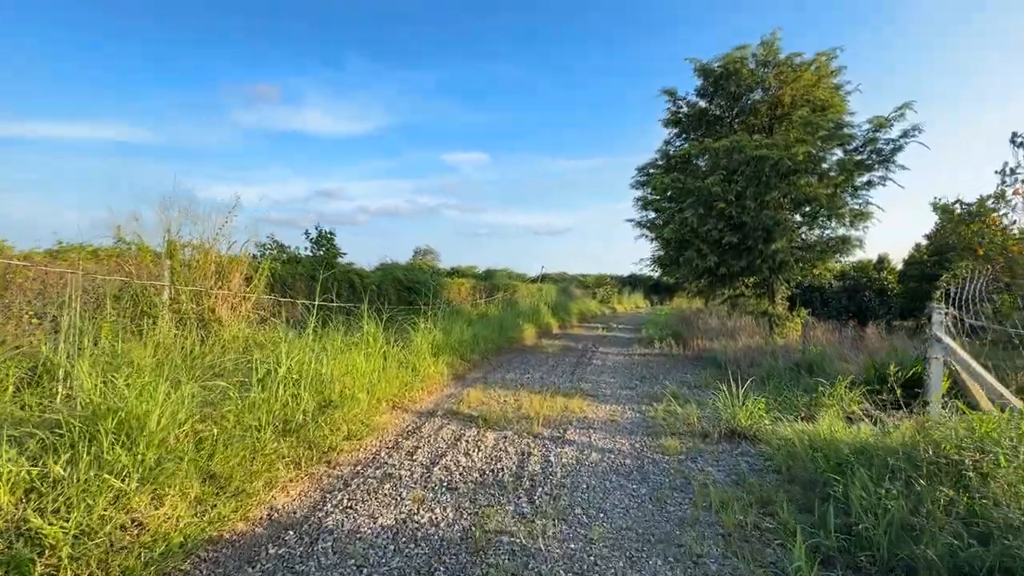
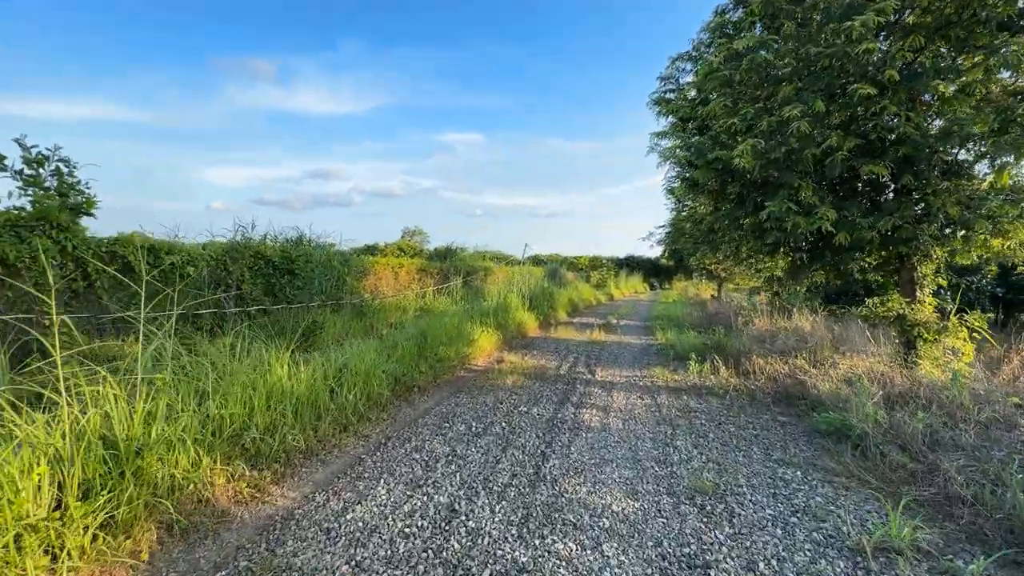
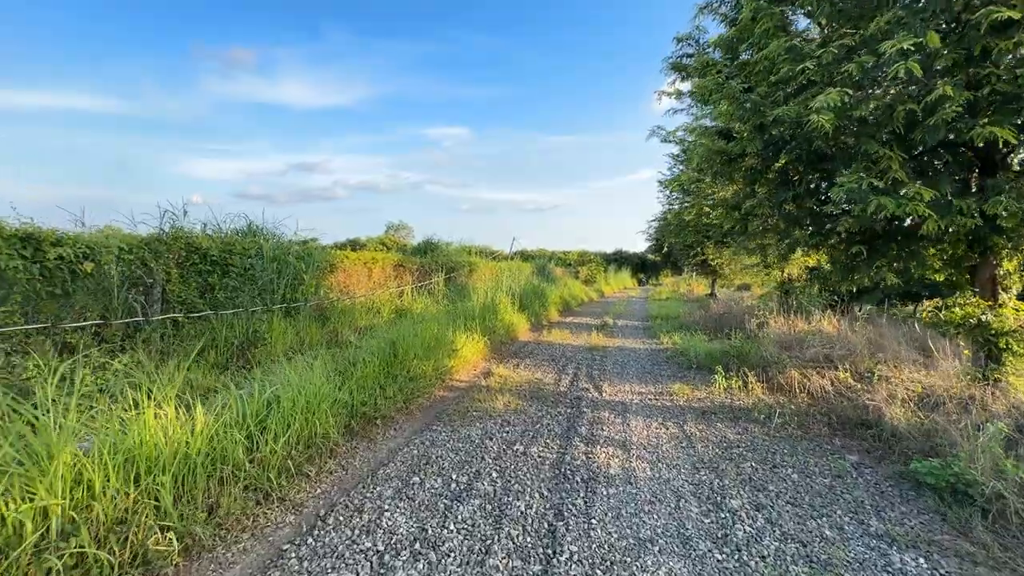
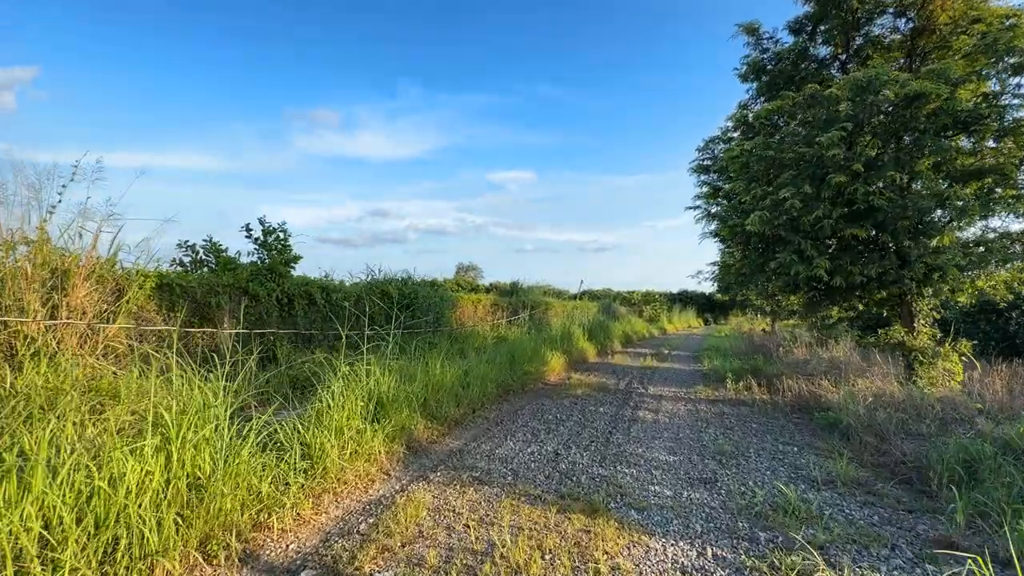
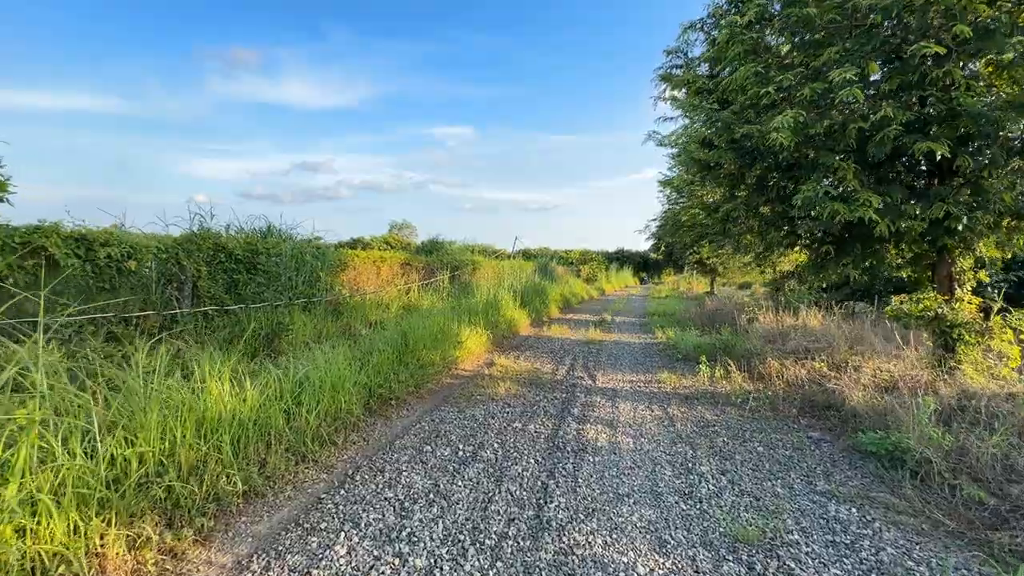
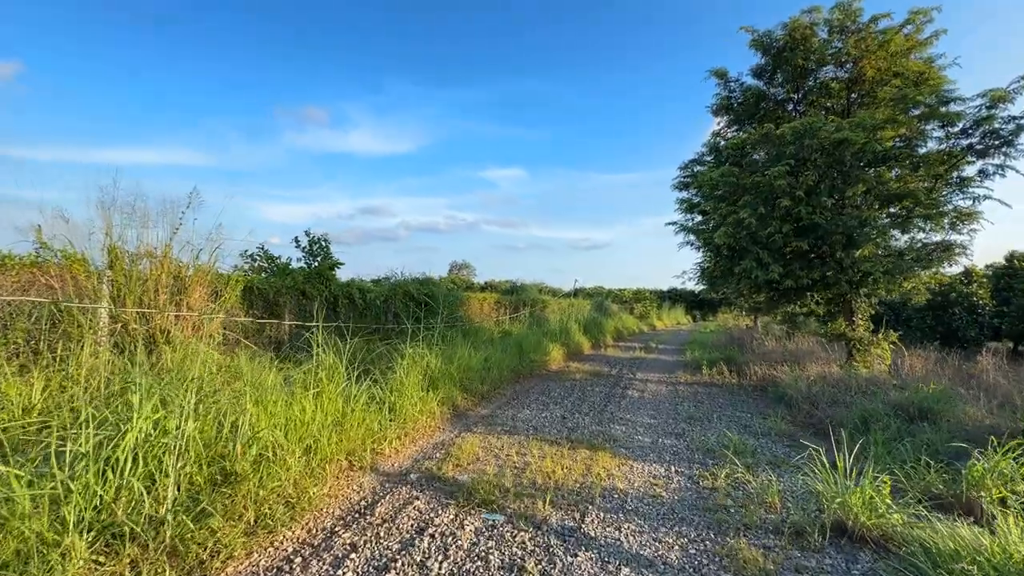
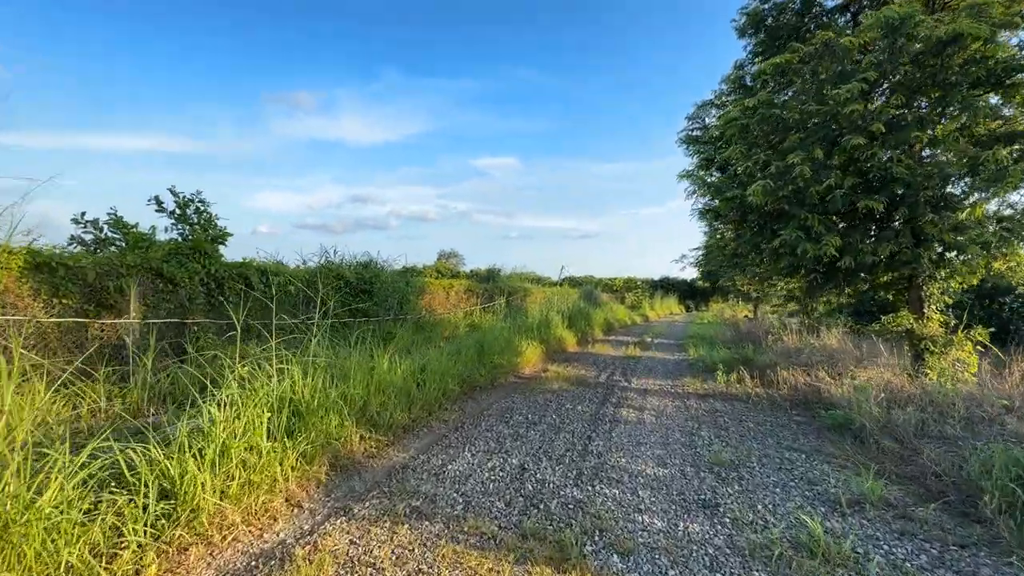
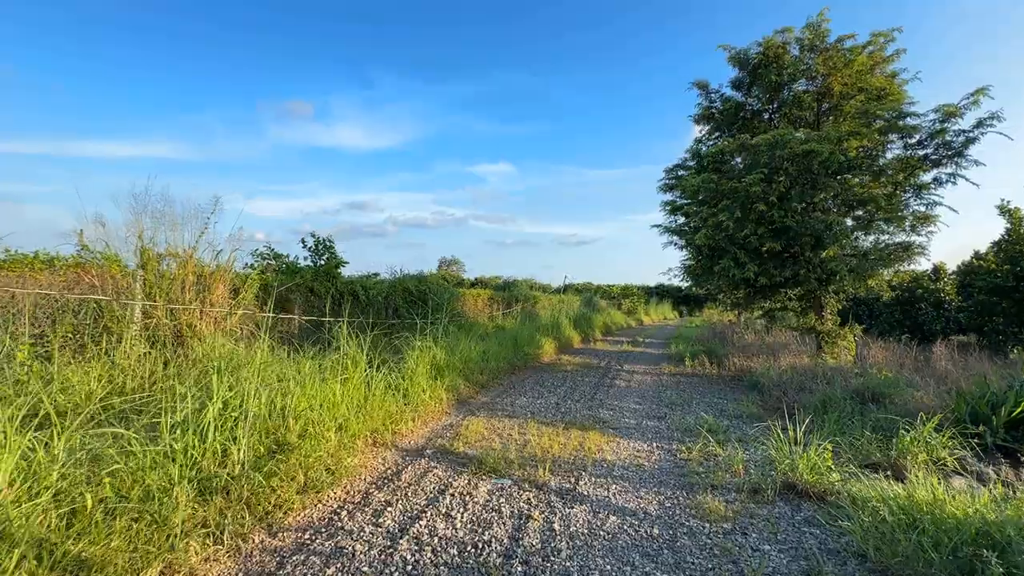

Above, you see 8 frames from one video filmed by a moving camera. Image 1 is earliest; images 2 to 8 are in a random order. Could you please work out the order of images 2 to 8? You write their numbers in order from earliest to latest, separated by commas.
8, 6, 4, 7, 2, 5, 3
